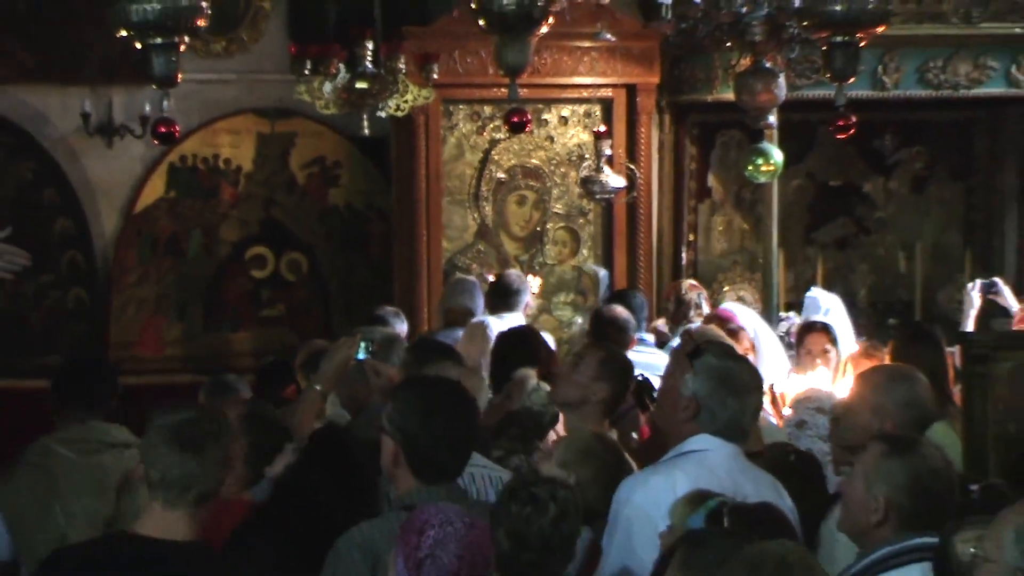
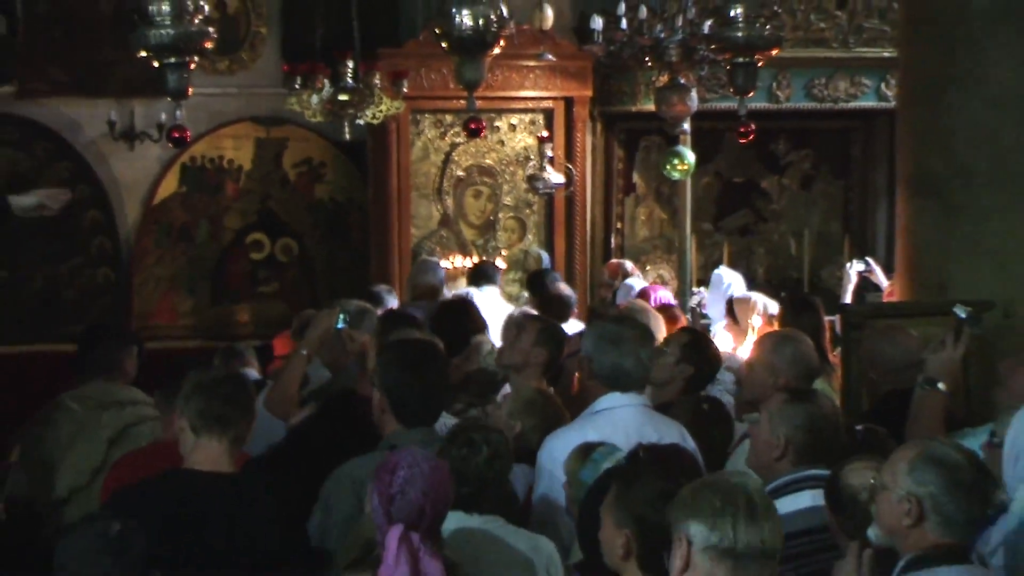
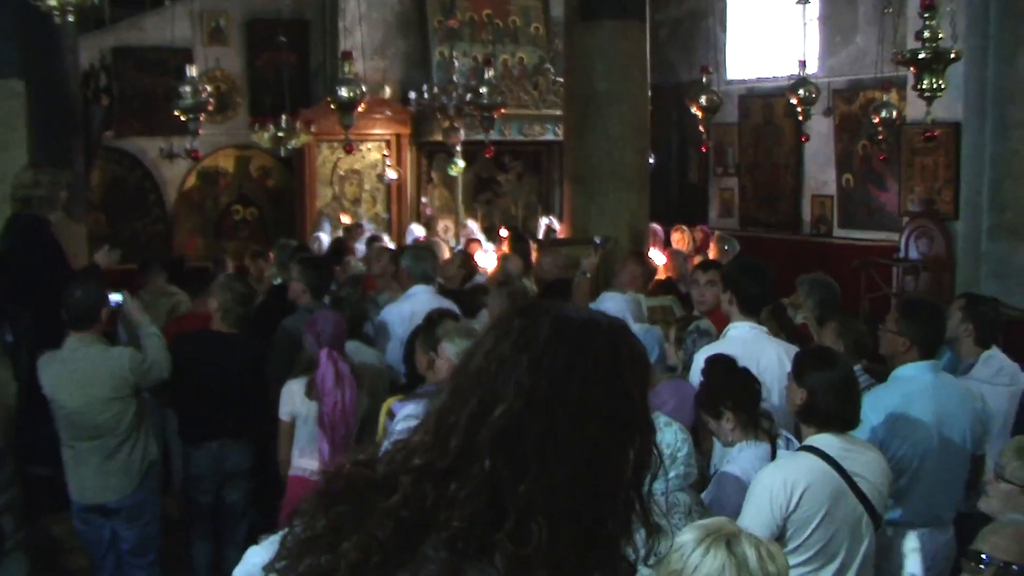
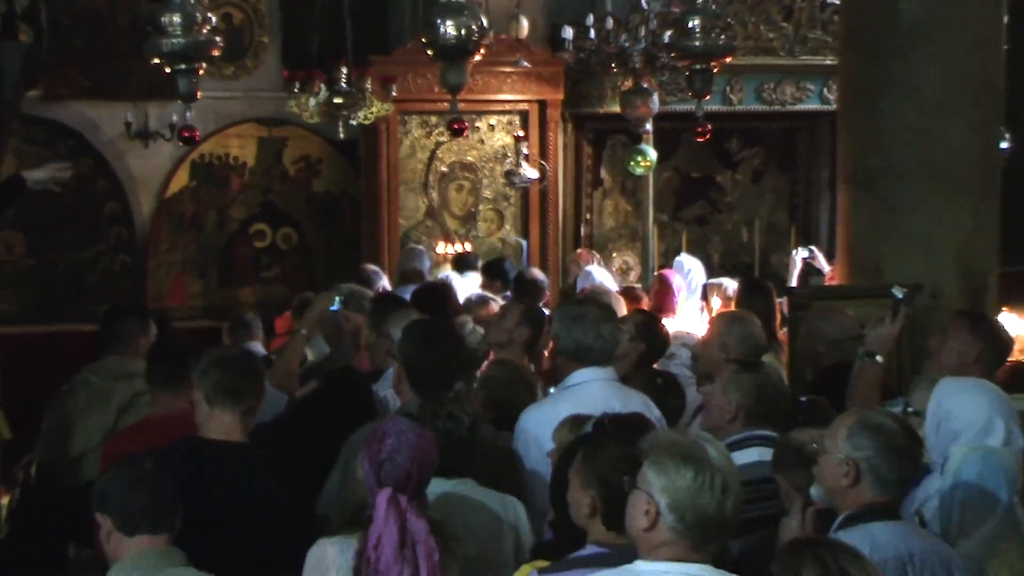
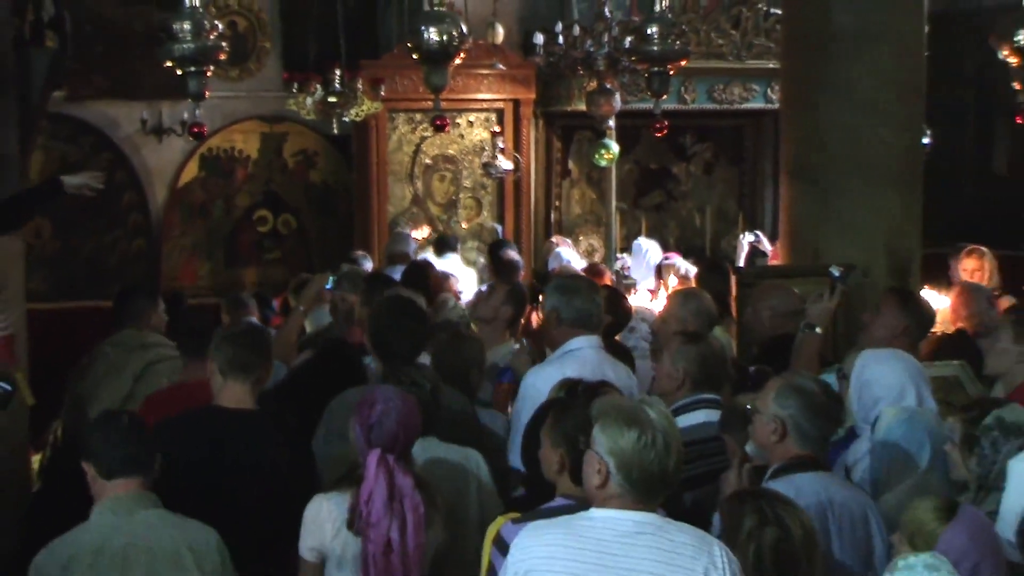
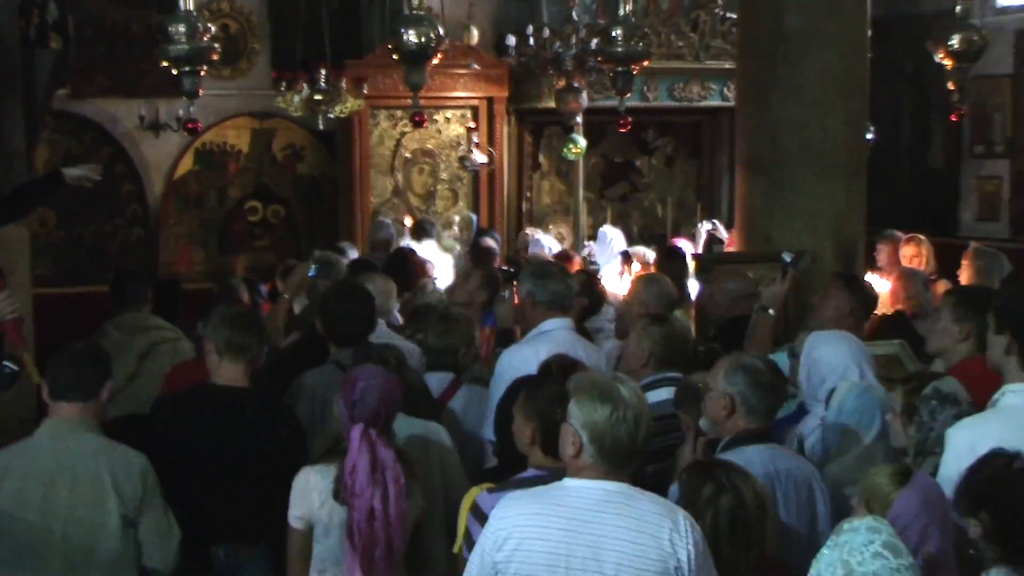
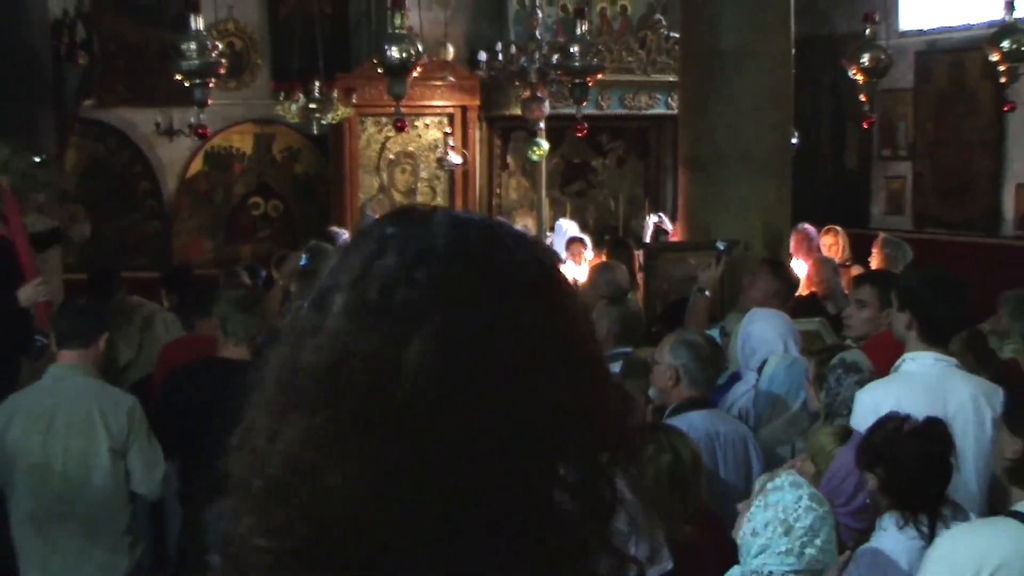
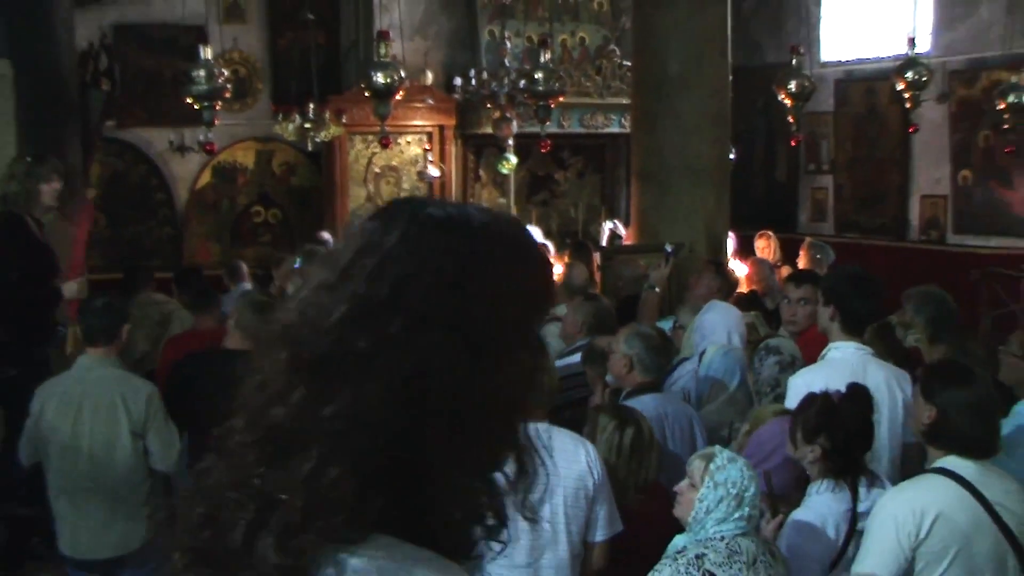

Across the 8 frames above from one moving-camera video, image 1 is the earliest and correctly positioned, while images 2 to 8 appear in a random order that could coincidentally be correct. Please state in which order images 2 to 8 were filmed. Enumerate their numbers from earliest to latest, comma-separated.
2, 4, 5, 6, 7, 8, 3
